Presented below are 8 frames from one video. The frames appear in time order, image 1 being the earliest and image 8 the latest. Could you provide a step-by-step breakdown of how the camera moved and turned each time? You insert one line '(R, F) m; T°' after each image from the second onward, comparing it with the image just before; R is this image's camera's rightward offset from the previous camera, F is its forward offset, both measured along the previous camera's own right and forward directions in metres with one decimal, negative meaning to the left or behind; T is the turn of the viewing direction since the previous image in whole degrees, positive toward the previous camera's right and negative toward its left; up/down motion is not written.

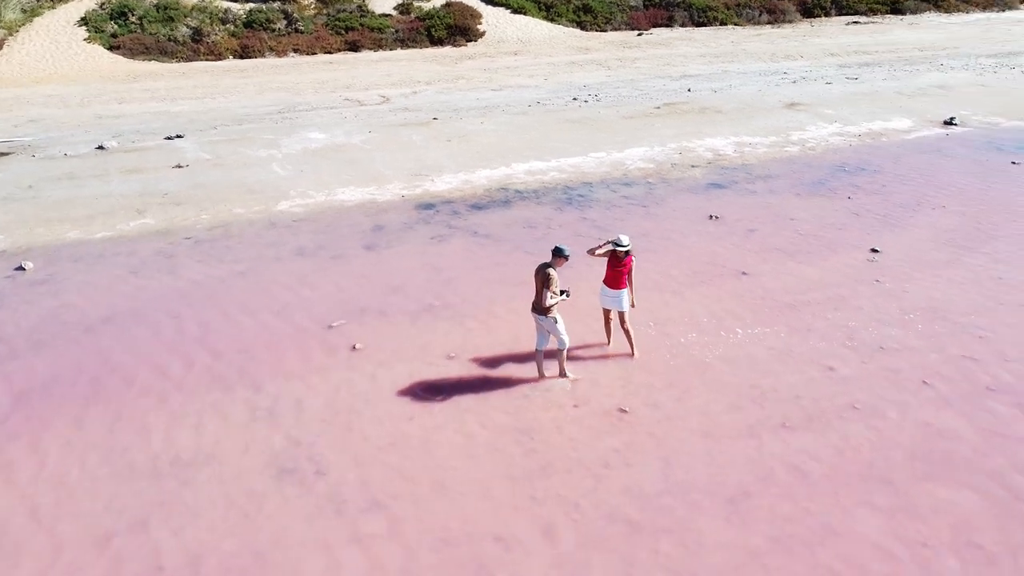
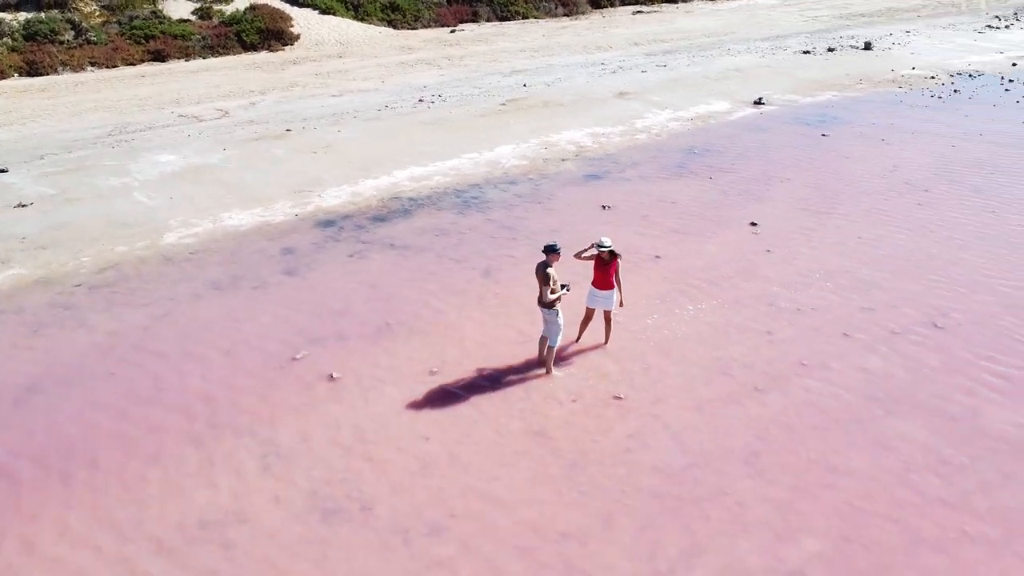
(-1.9, 0.0) m; +15°
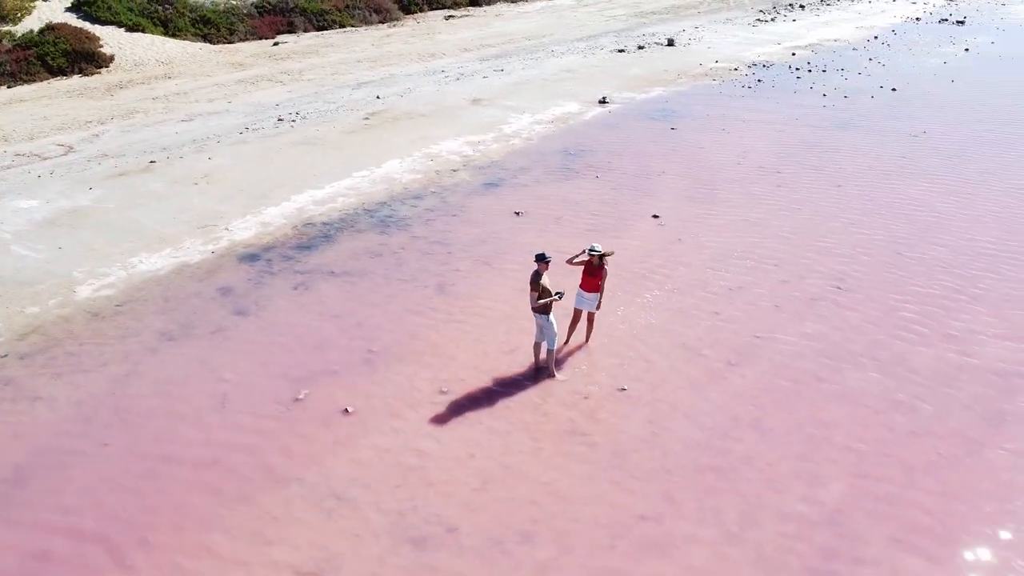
(-2.1, -0.2) m; +15°
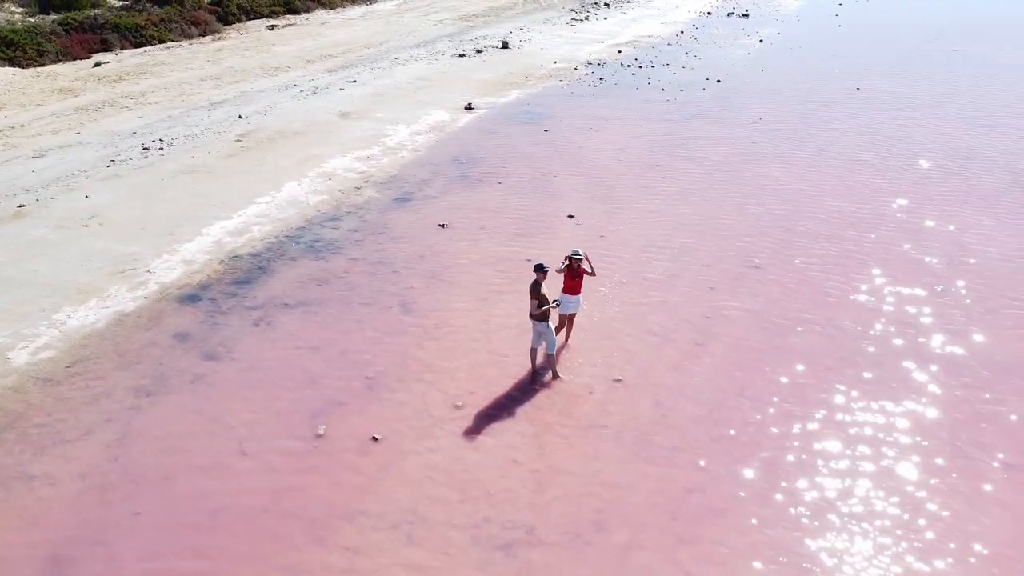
(-2.1, -0.2) m; +14°
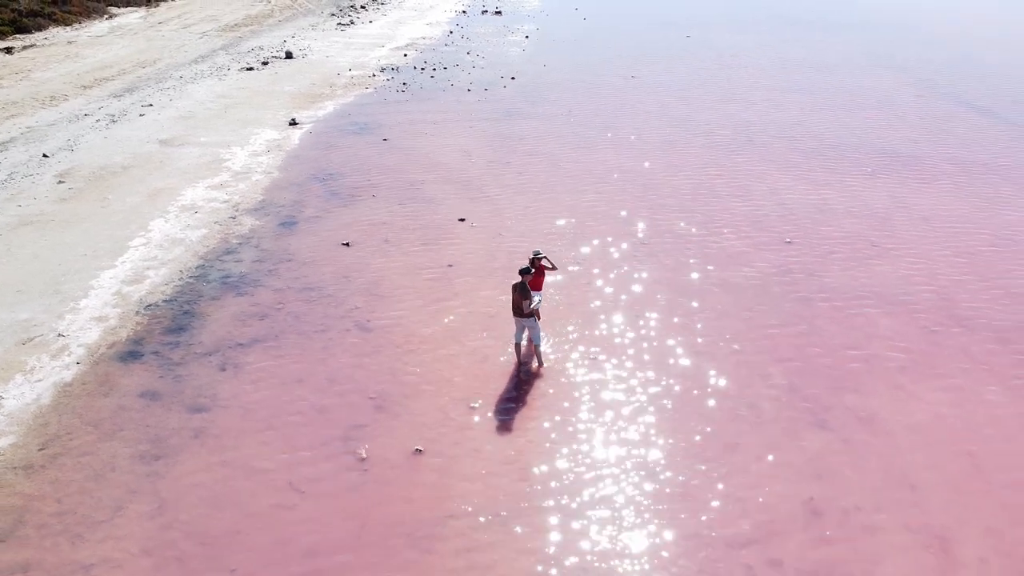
(-2.8, -0.4) m; +18°
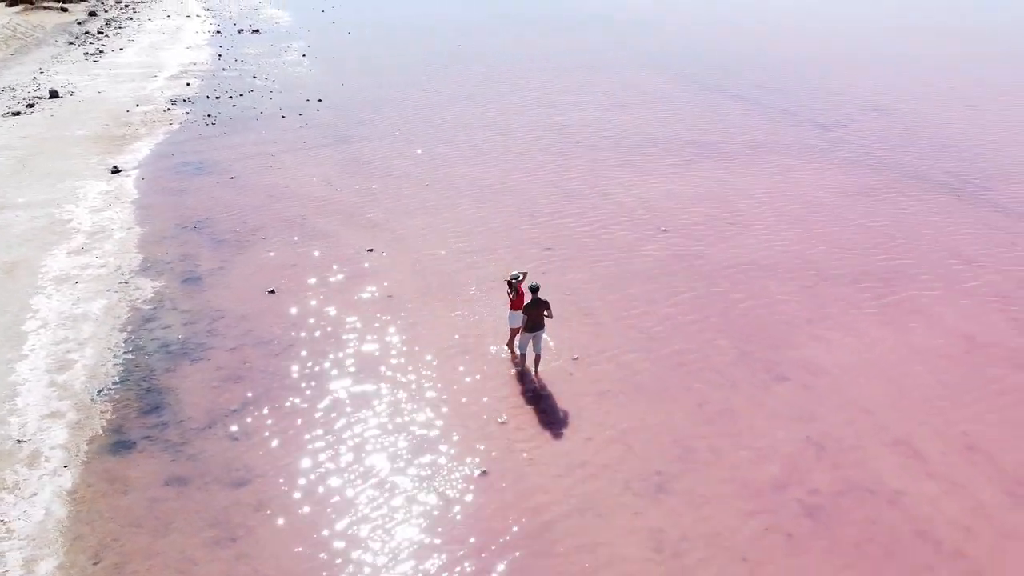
(-3.3, -0.3) m; +19°
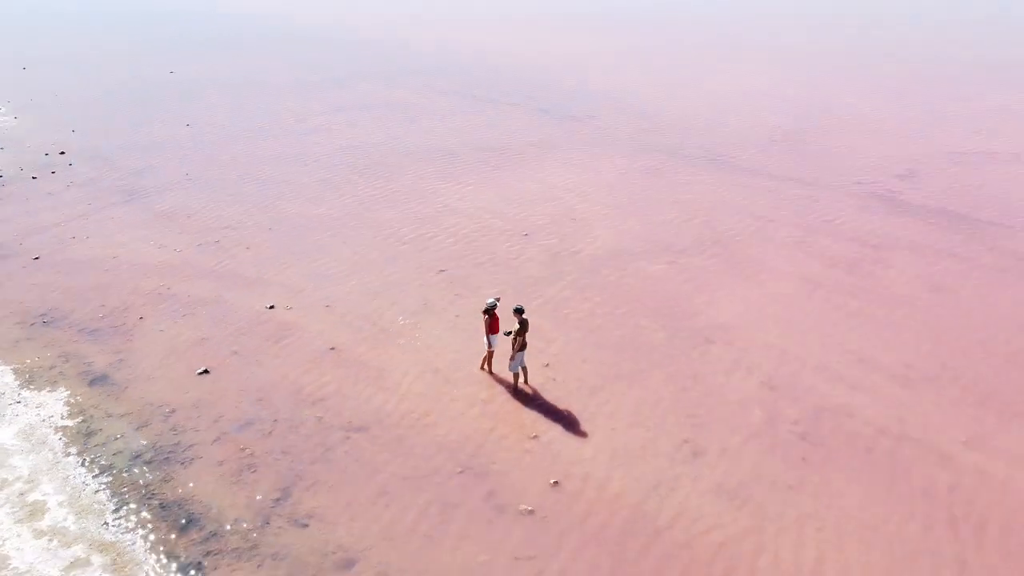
(-4.2, 0.0) m; +23°
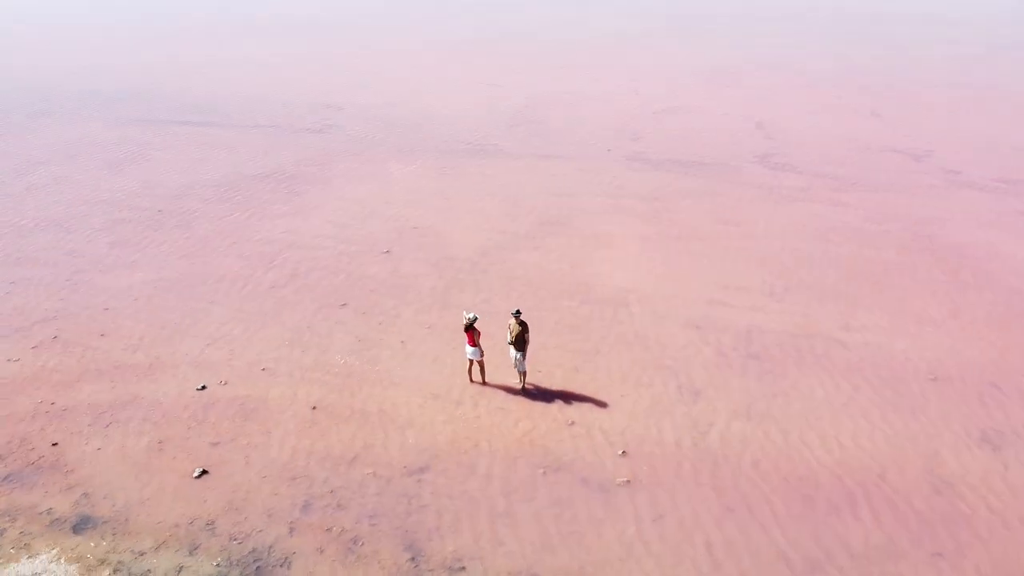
(-5.3, +0.5) m; +26°
